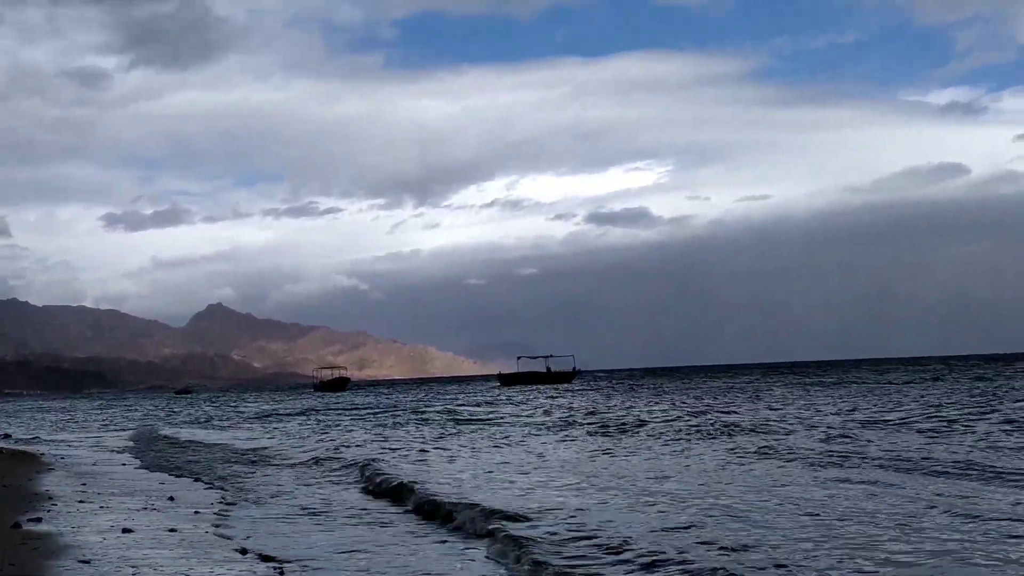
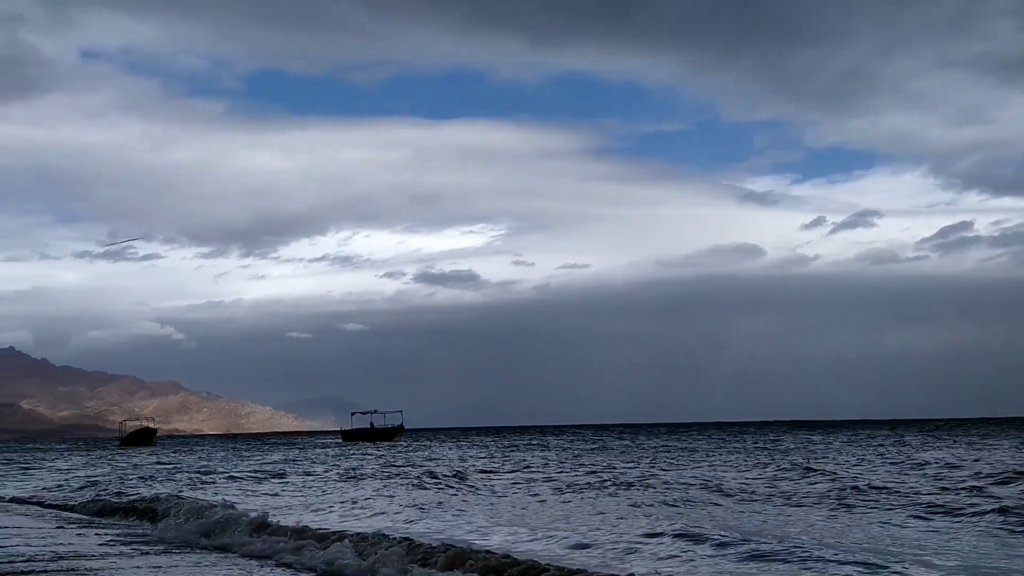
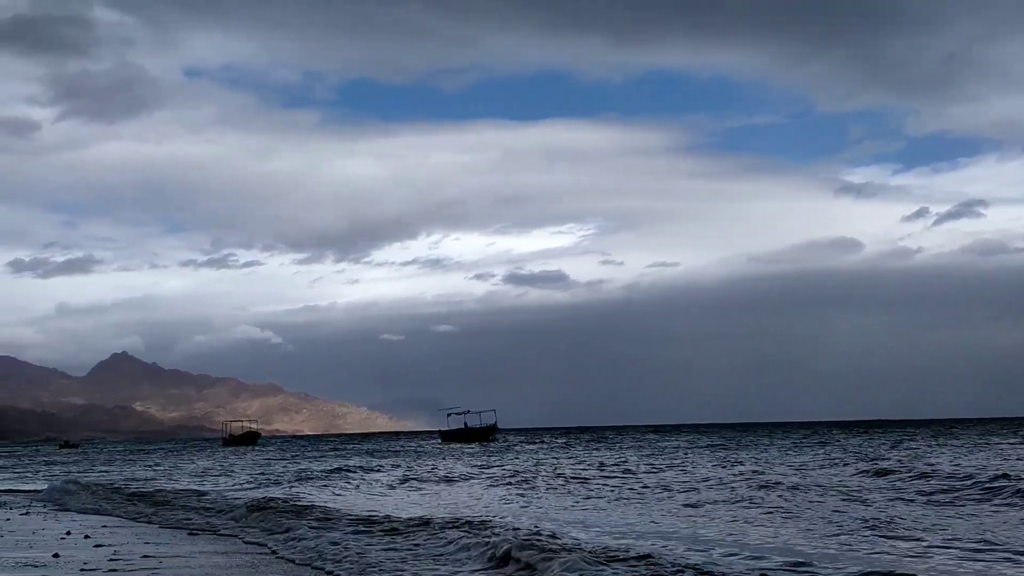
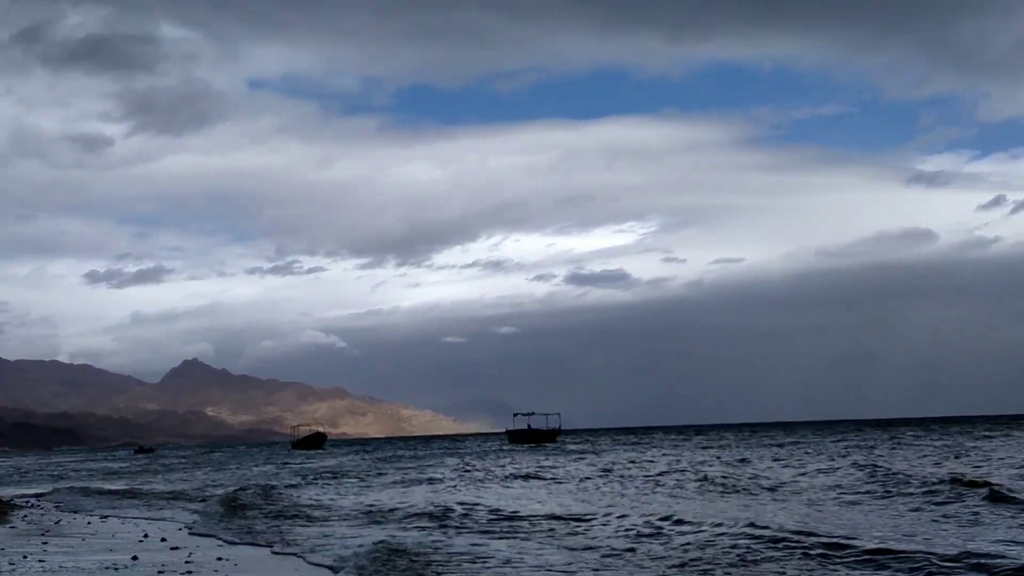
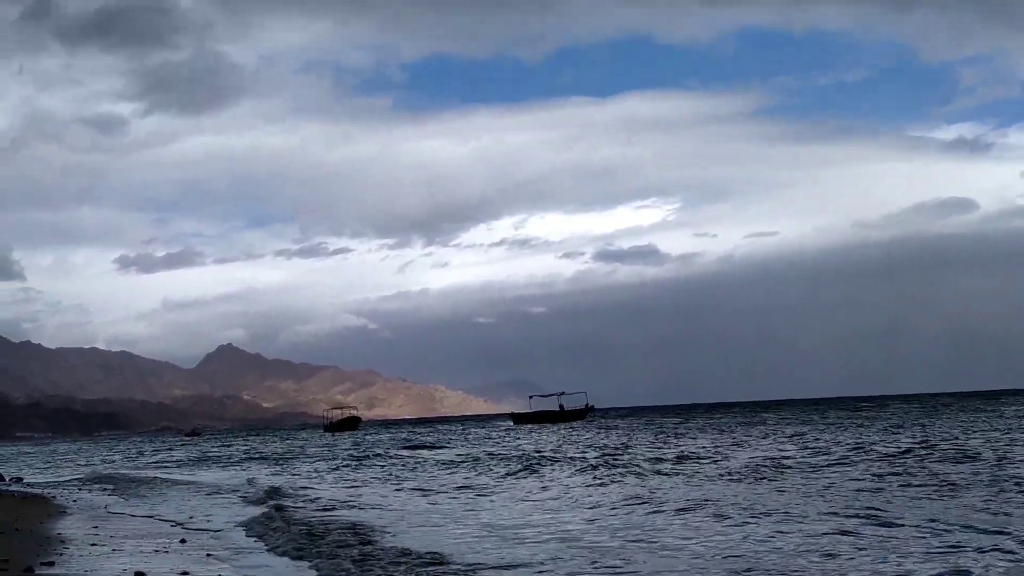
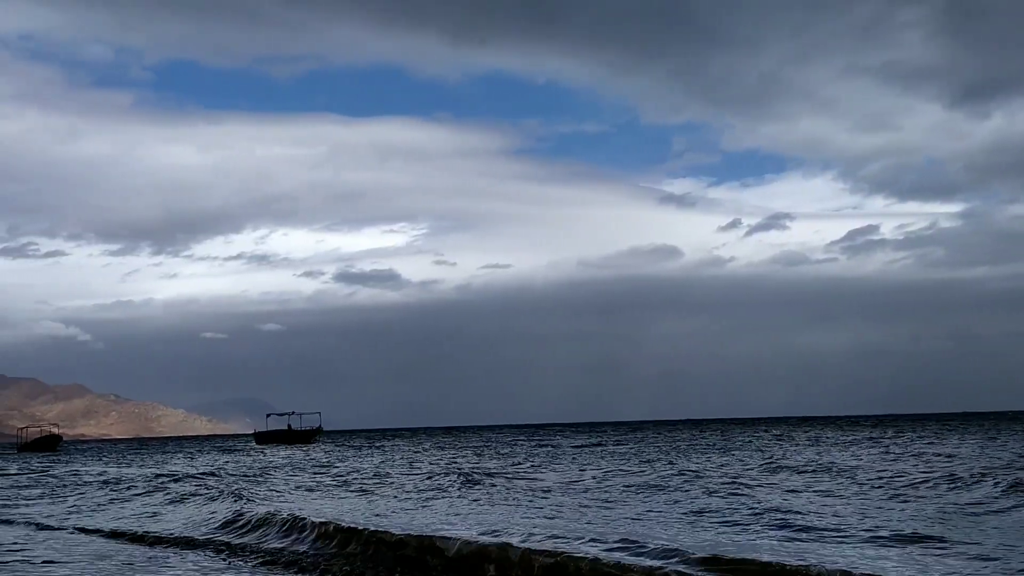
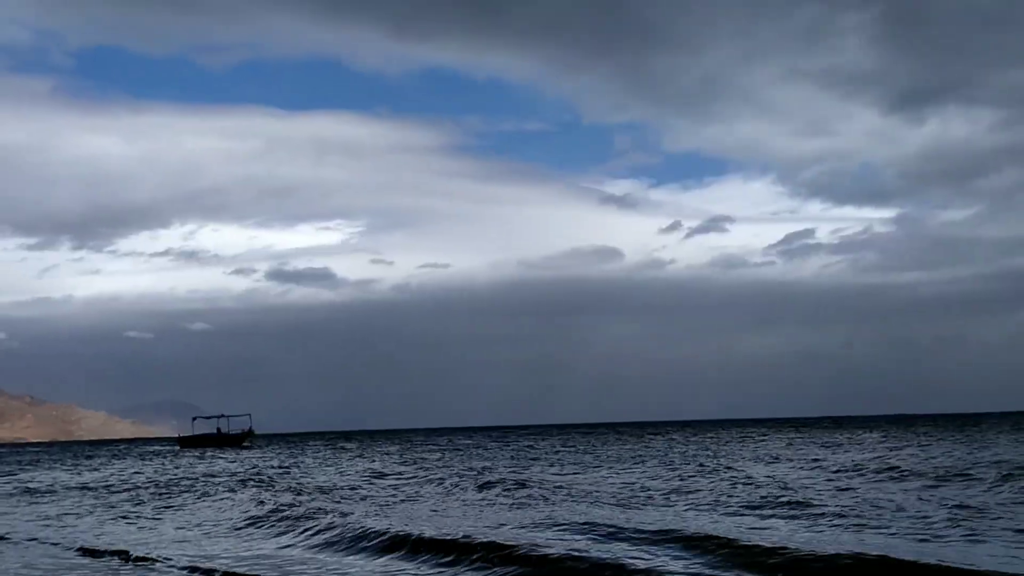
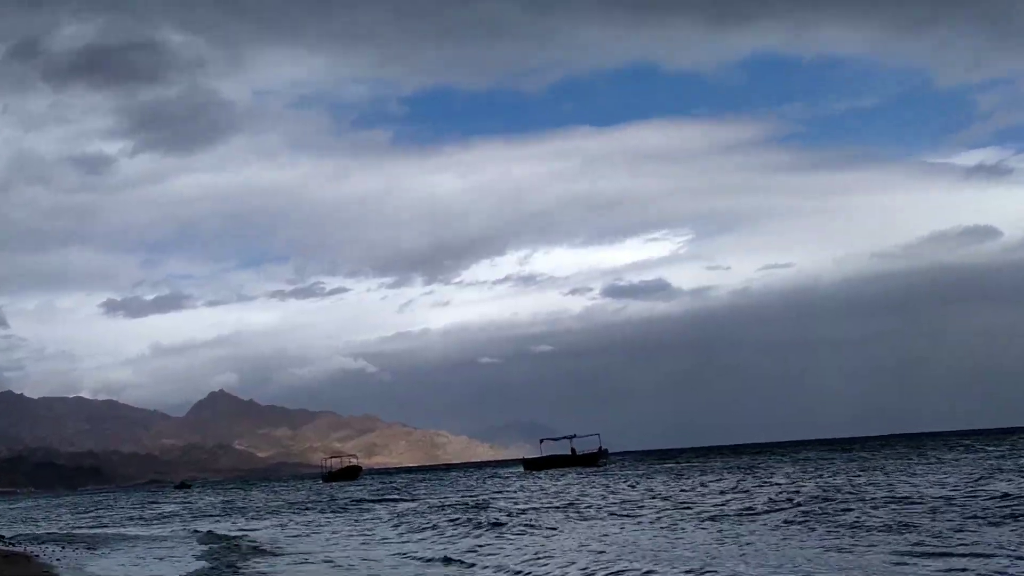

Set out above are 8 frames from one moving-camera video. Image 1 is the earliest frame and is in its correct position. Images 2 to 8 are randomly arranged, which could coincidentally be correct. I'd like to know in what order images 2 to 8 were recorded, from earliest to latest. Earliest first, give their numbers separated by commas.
5, 8, 7, 6, 2, 3, 4
